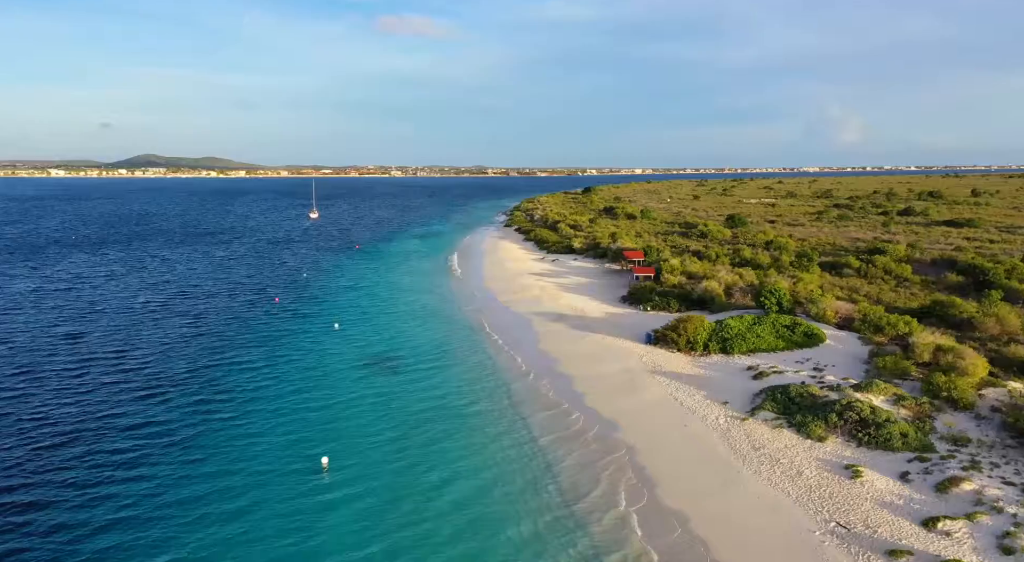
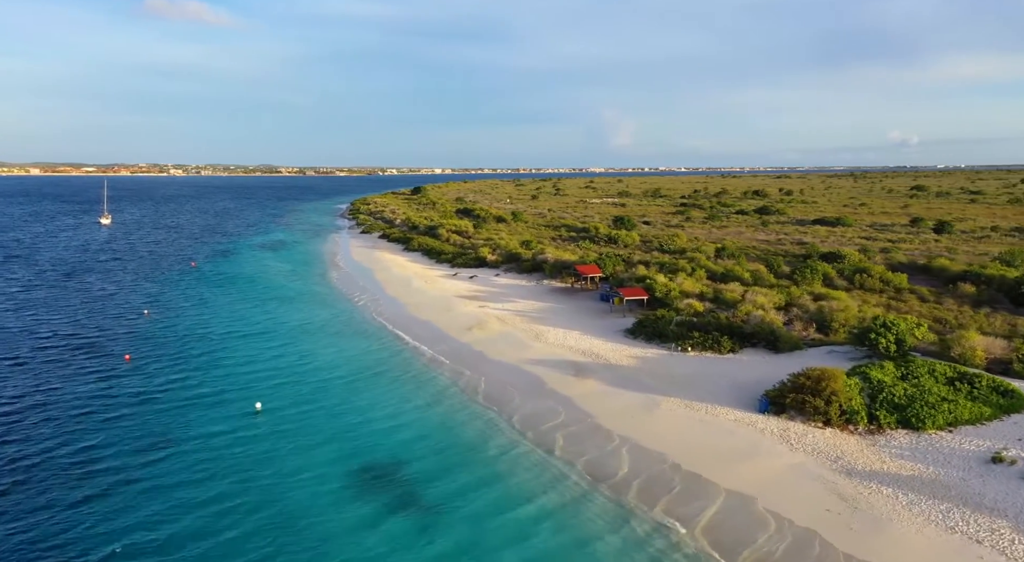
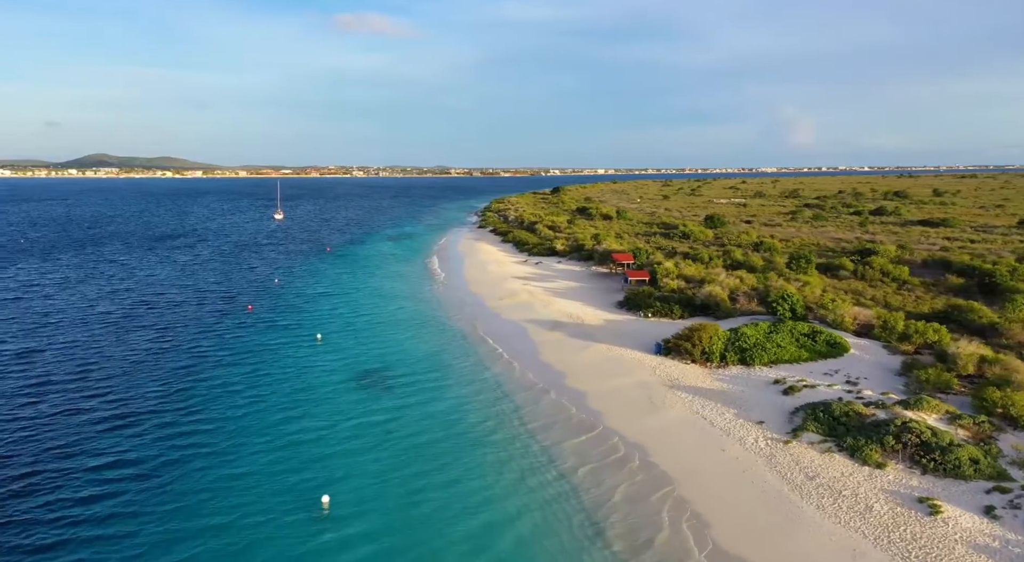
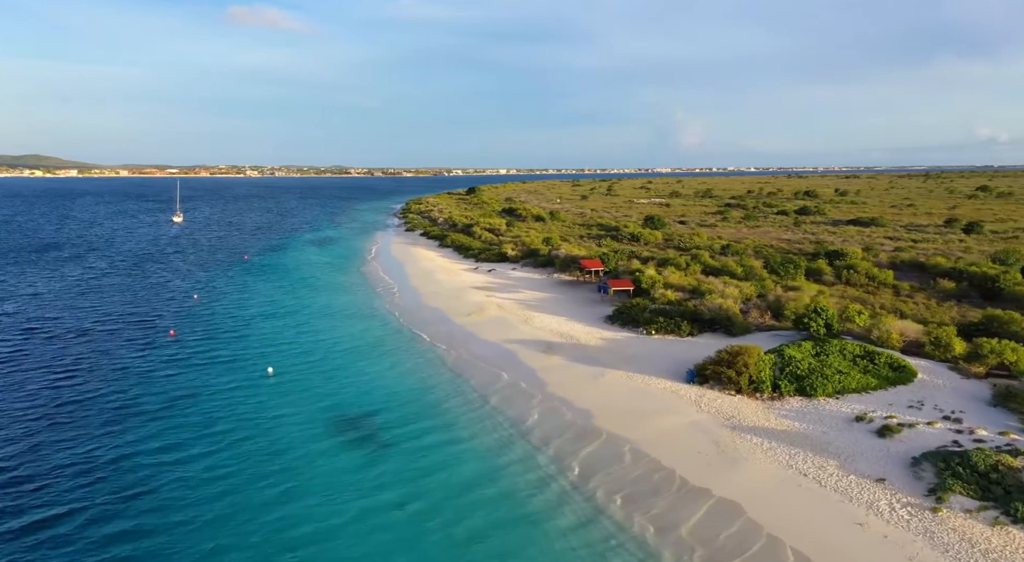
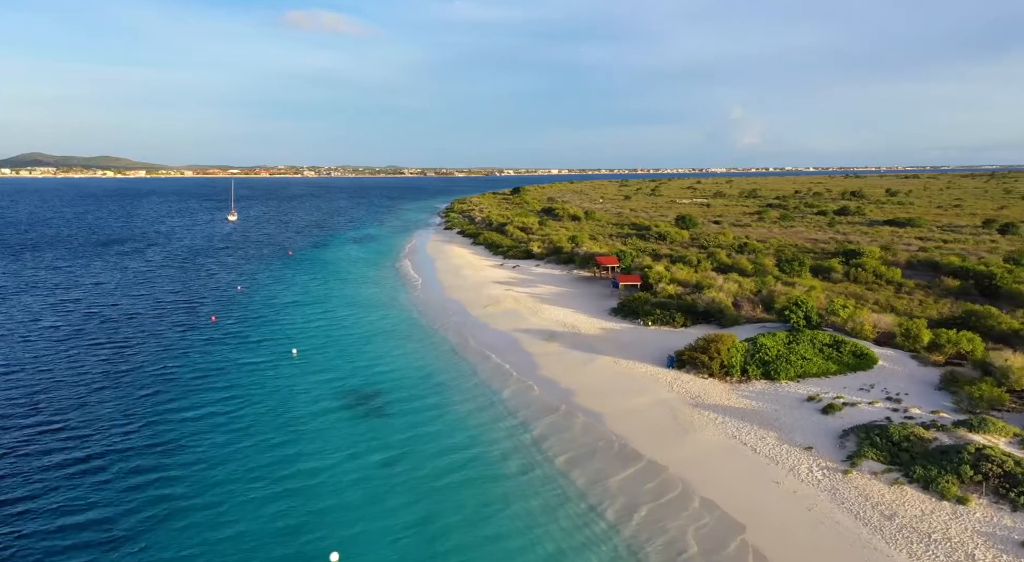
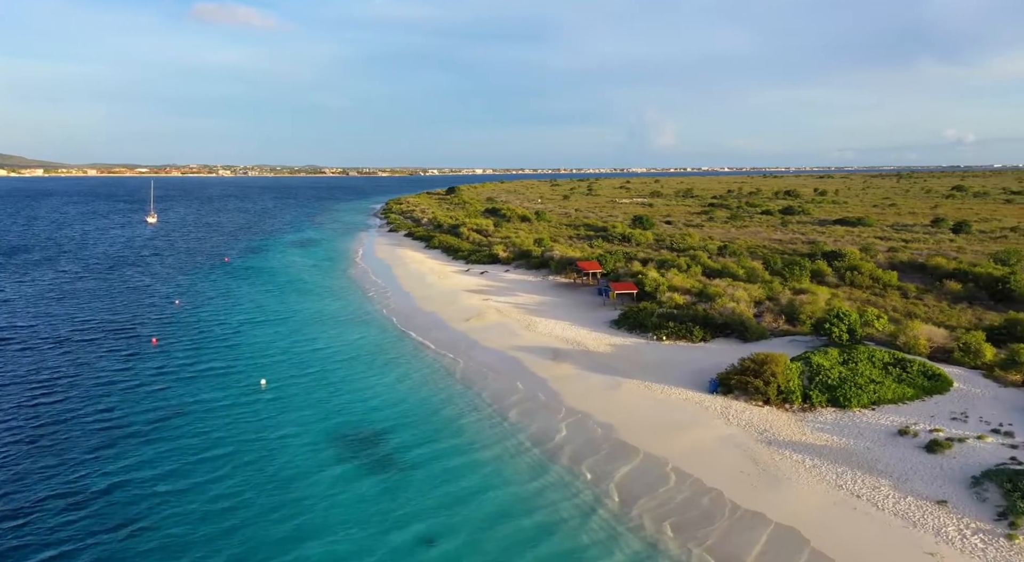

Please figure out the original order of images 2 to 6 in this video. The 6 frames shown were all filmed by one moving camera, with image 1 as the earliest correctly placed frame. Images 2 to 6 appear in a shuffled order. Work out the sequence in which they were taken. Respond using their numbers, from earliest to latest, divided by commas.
3, 5, 4, 6, 2
